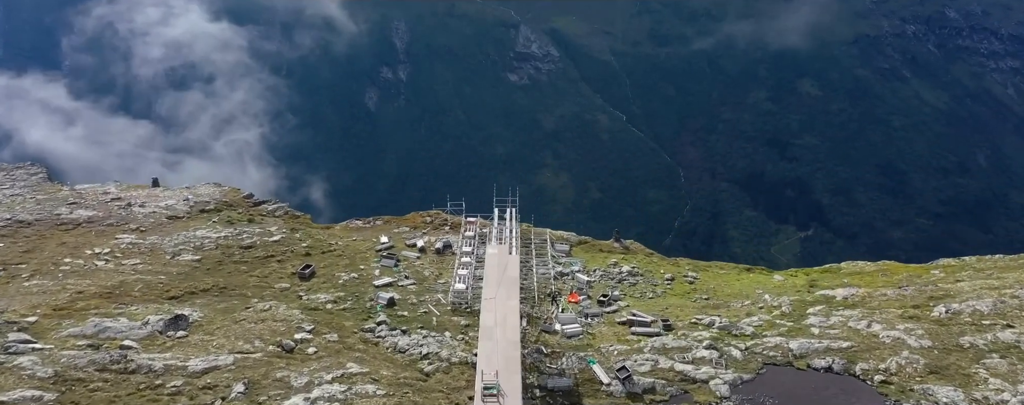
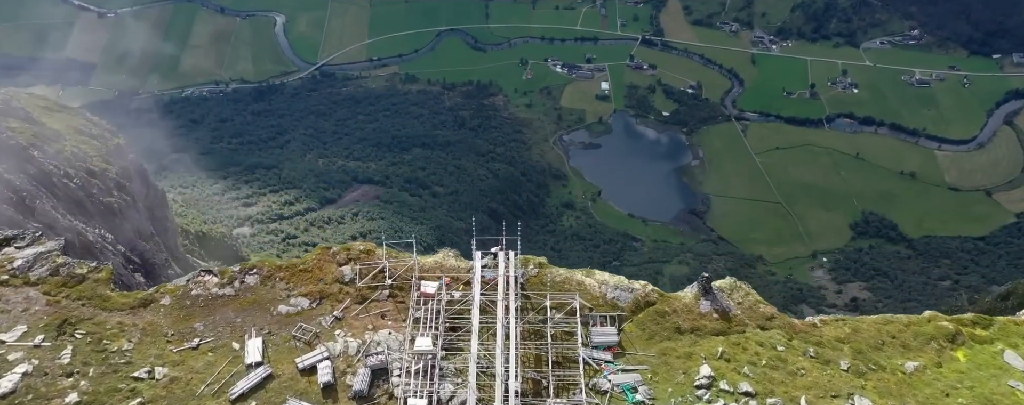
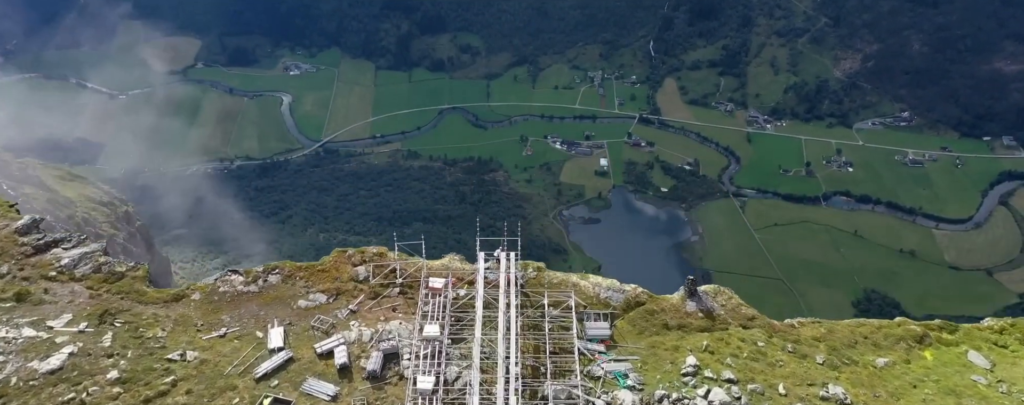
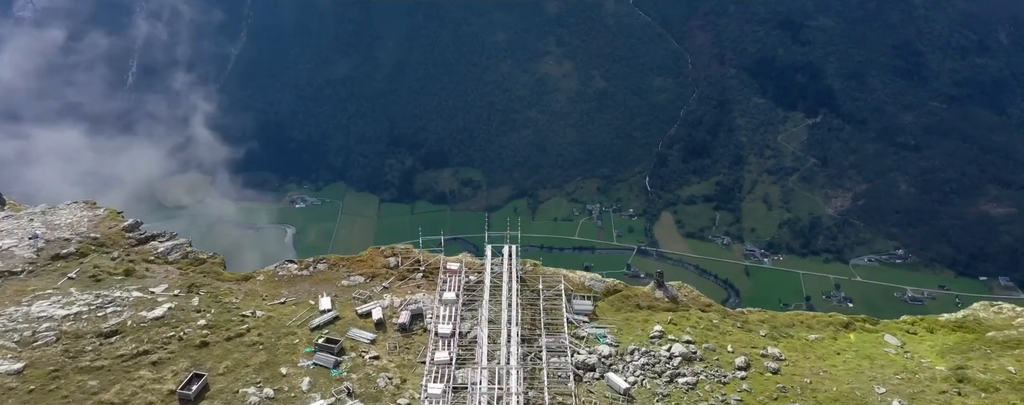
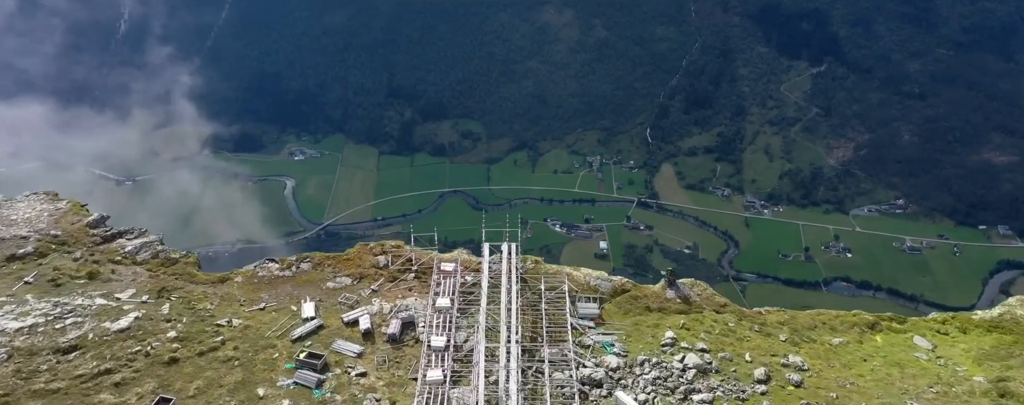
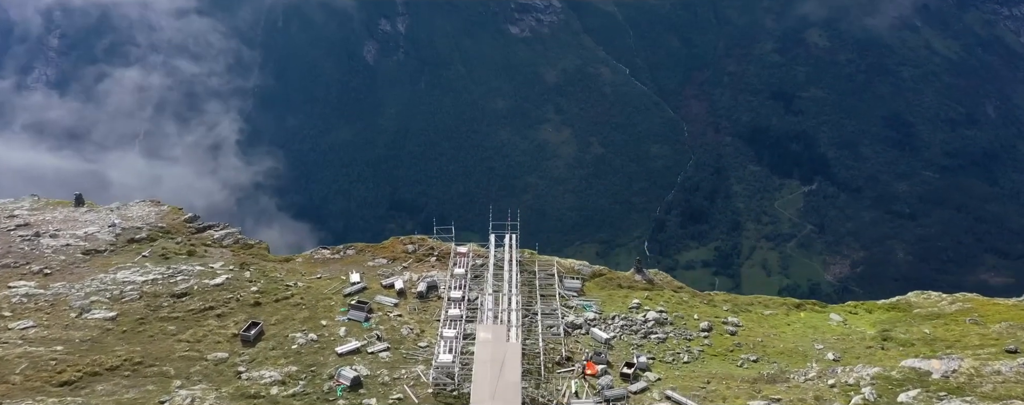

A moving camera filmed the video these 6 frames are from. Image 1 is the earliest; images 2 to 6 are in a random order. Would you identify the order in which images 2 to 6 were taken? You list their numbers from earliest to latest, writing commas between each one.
6, 4, 5, 3, 2
